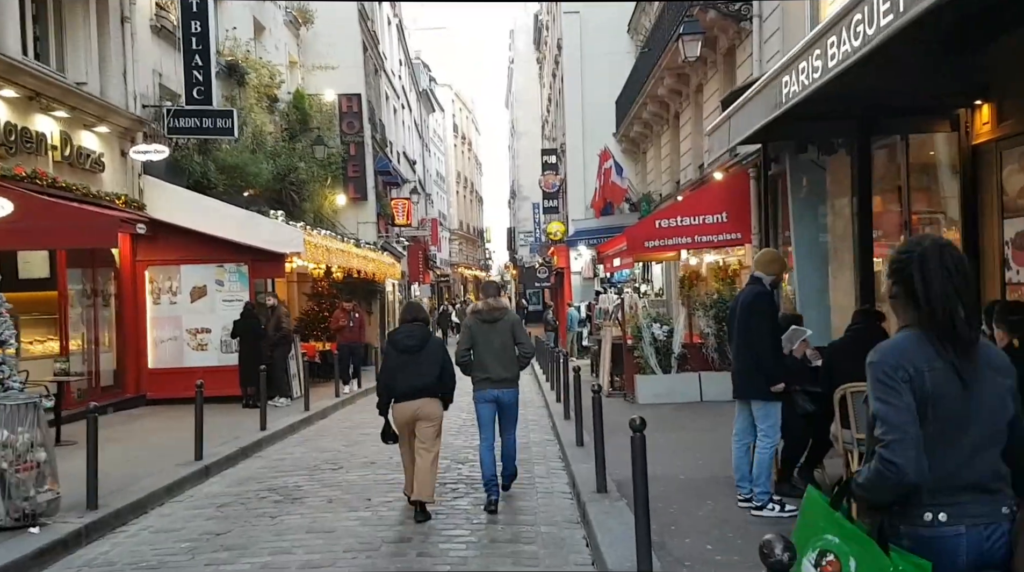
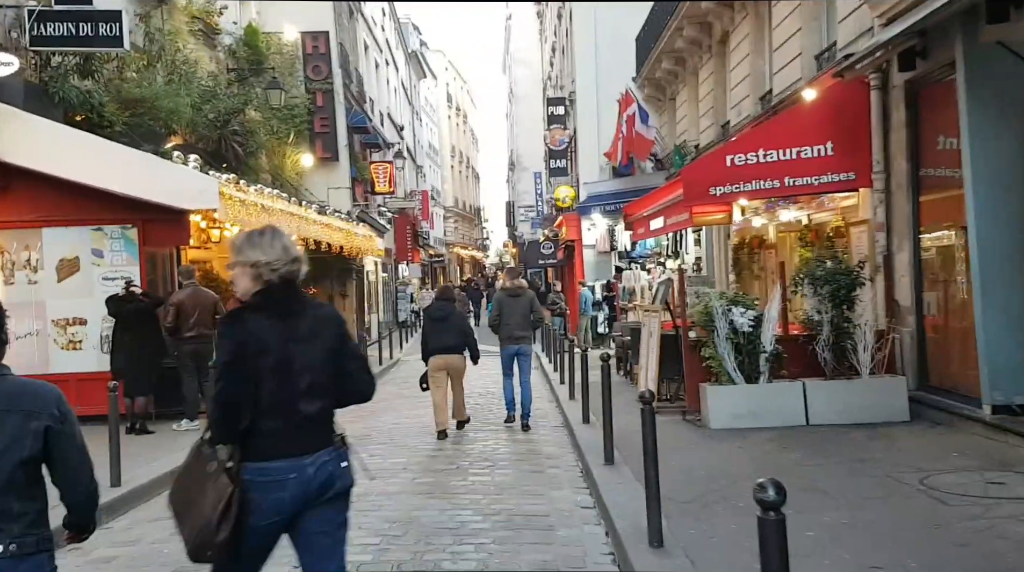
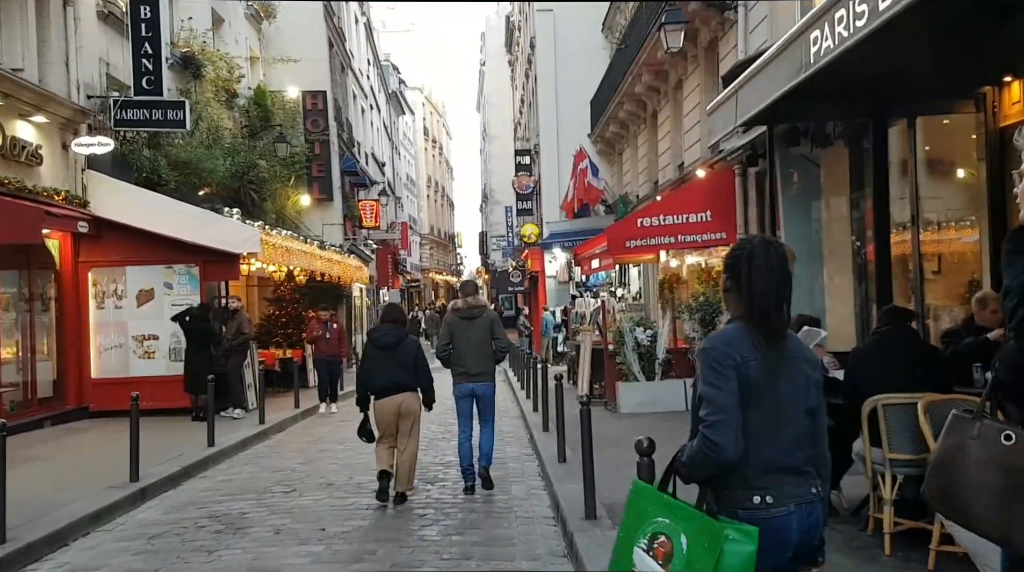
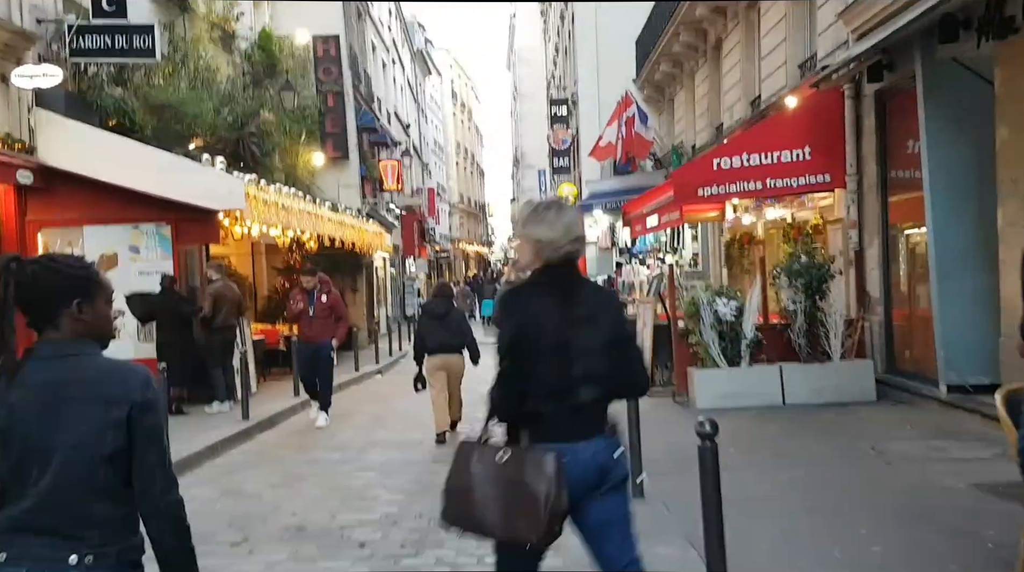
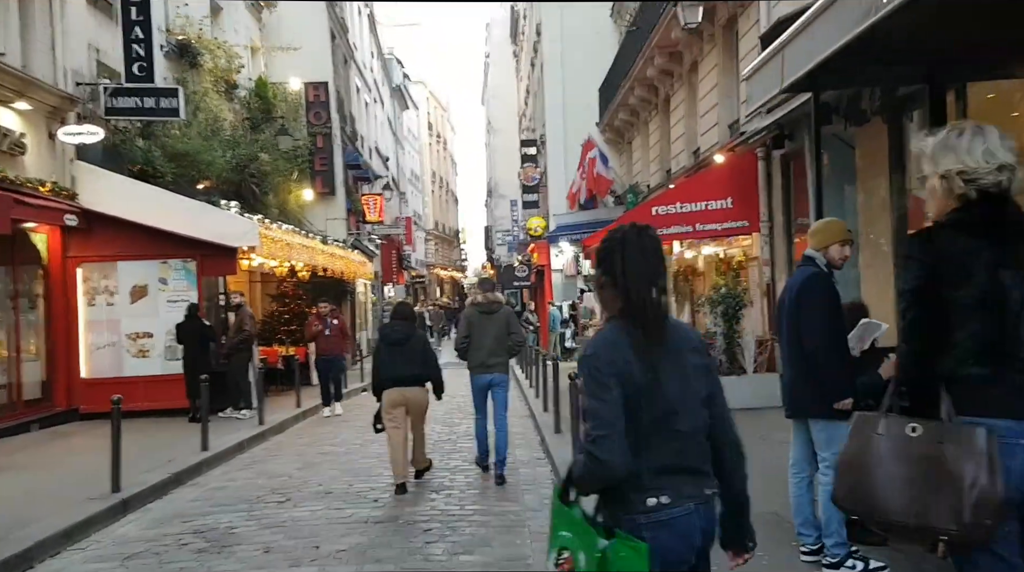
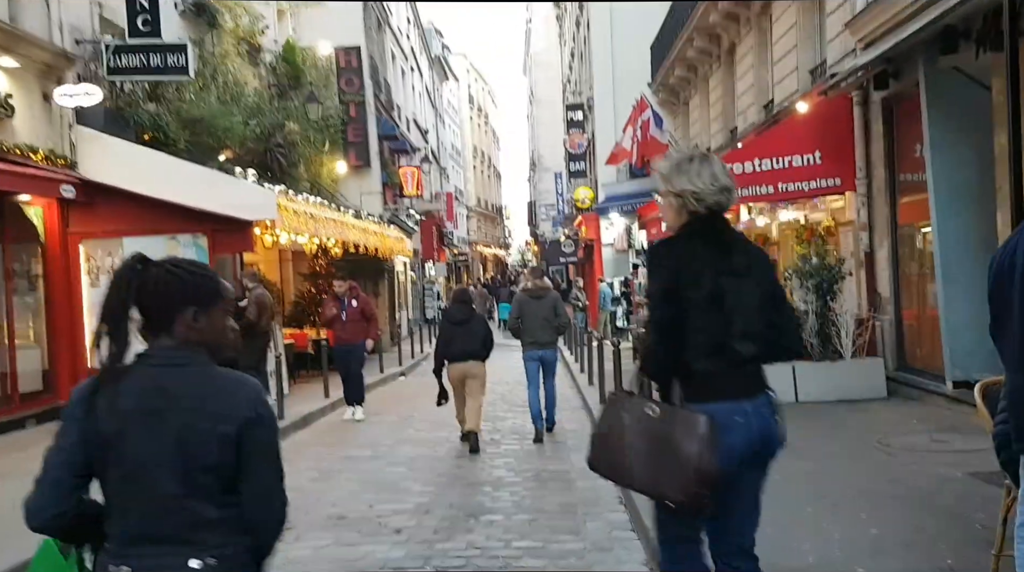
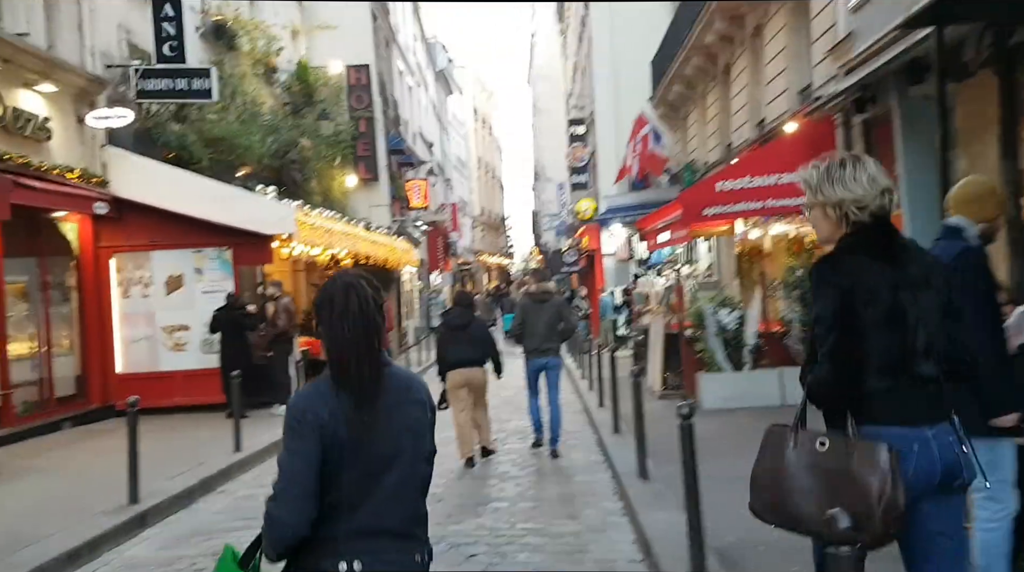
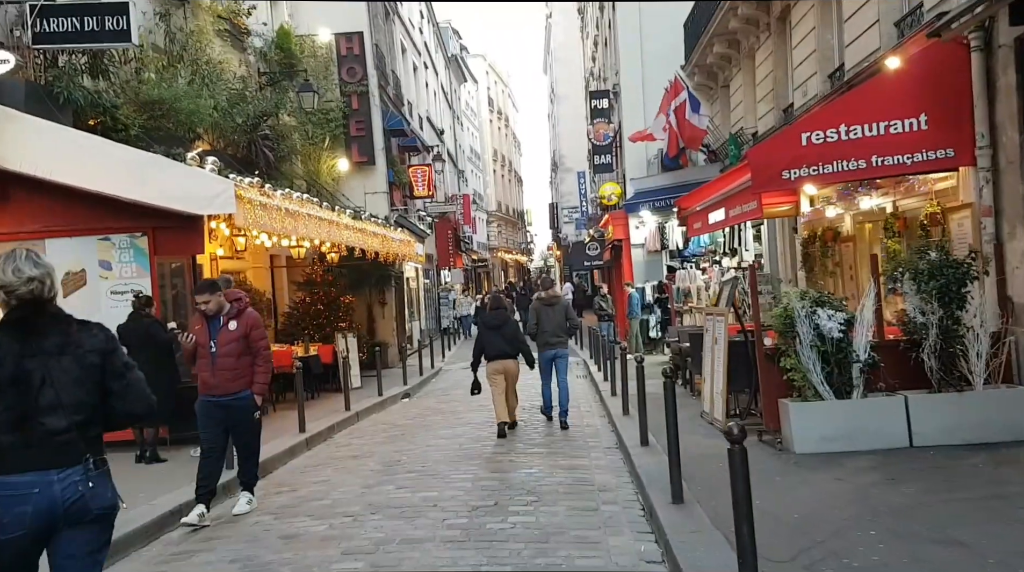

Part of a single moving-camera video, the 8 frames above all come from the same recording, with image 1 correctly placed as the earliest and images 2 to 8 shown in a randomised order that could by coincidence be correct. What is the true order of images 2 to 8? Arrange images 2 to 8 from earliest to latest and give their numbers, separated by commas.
3, 5, 7, 6, 4, 2, 8
